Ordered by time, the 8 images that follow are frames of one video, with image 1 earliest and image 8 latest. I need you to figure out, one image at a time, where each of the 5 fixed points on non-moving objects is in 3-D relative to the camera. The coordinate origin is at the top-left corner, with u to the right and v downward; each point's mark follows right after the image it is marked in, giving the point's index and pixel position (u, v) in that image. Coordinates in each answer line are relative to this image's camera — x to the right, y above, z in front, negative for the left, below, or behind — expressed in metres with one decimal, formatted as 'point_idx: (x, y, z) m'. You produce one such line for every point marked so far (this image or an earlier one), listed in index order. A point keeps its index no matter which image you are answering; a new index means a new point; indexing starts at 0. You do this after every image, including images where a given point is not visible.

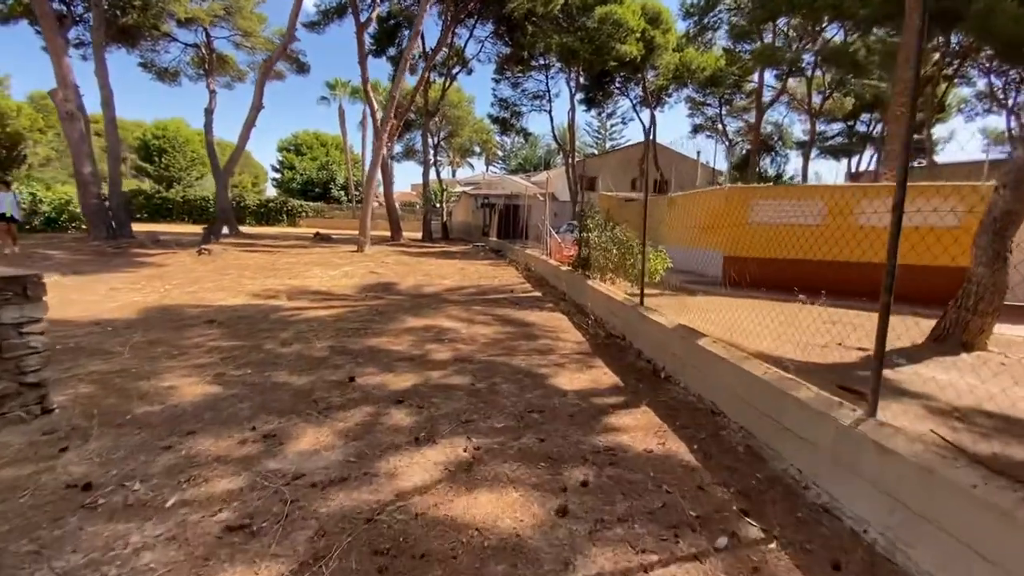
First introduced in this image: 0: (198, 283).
0: (-5.5, +0.1, +8.4) m
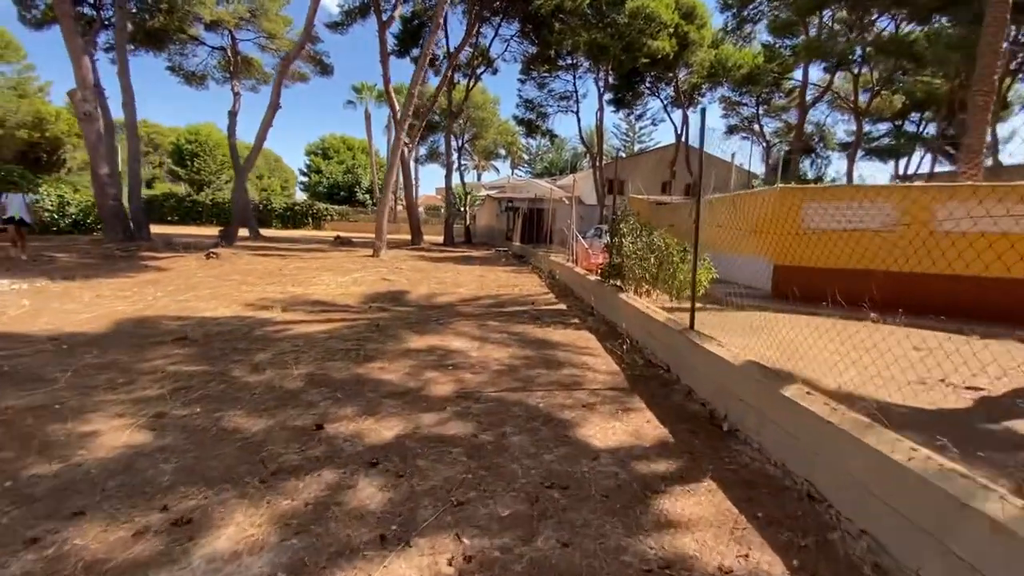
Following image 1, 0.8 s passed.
0: (-5.2, 0.0, +7.7) m
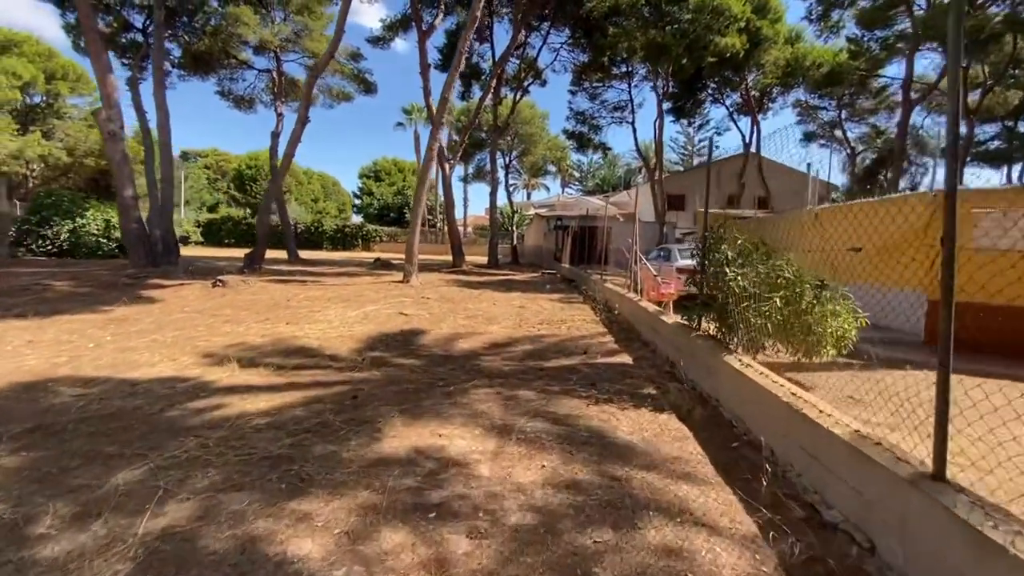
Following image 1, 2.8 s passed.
0: (-4.6, -0.6, +6.2) m
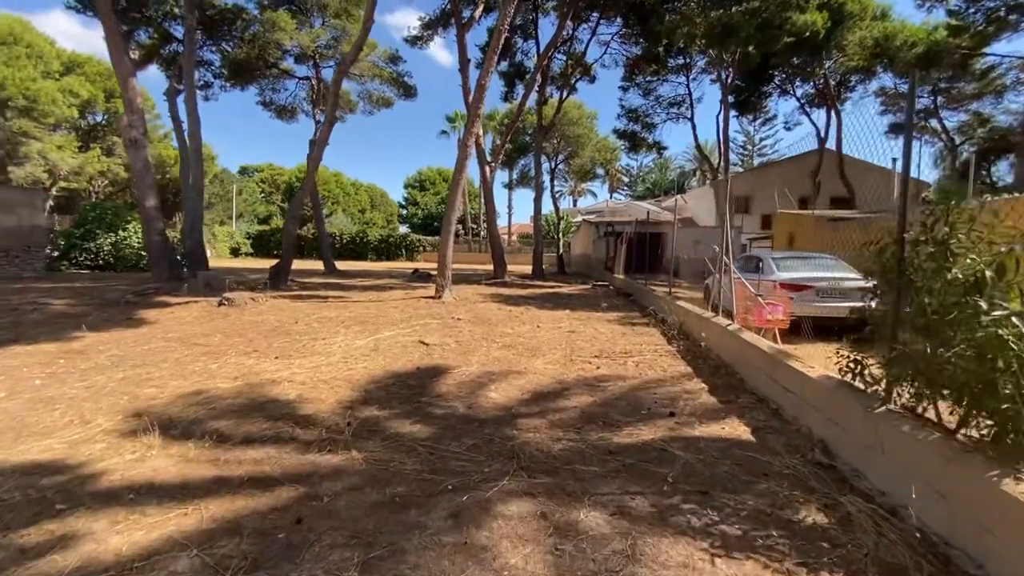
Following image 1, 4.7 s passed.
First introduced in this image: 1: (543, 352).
0: (-4.1, -0.8, +4.9) m
1: (+0.4, -0.8, +6.2) m
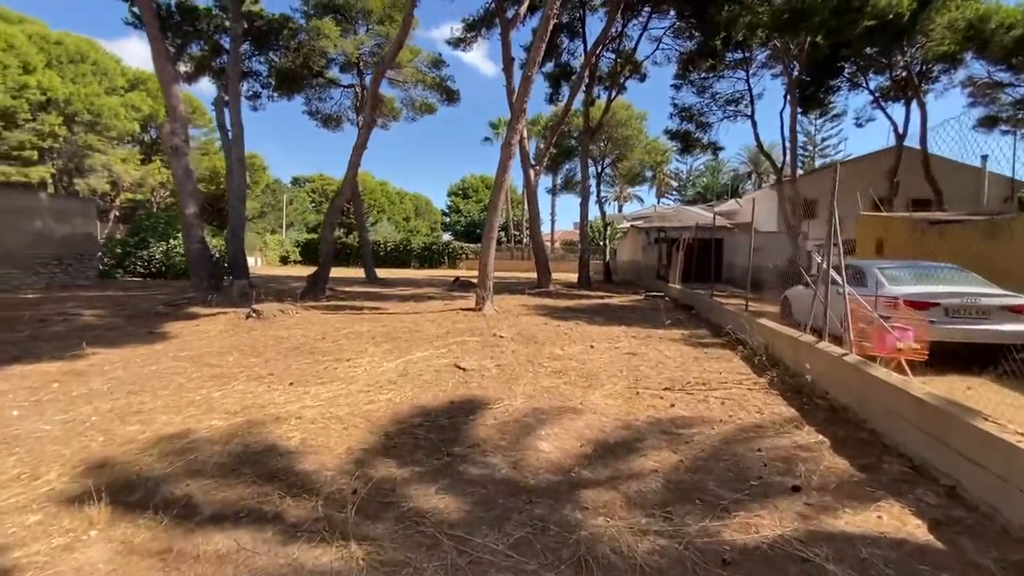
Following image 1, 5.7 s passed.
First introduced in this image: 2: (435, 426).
0: (-3.7, -1.0, +4.2) m
1: (+1.0, -1.0, +5.2) m
2: (-0.6, -1.1, +3.8) m
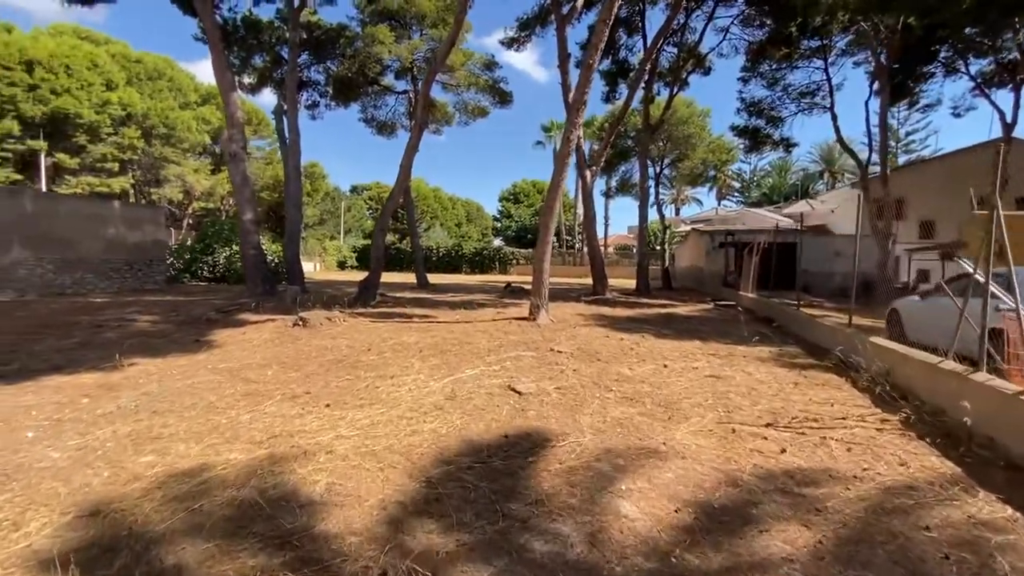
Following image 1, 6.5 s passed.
0: (-3.1, -1.0, +3.8) m
1: (+1.5, -1.1, +4.3) m
2: (-0.2, -1.2, +3.1) m
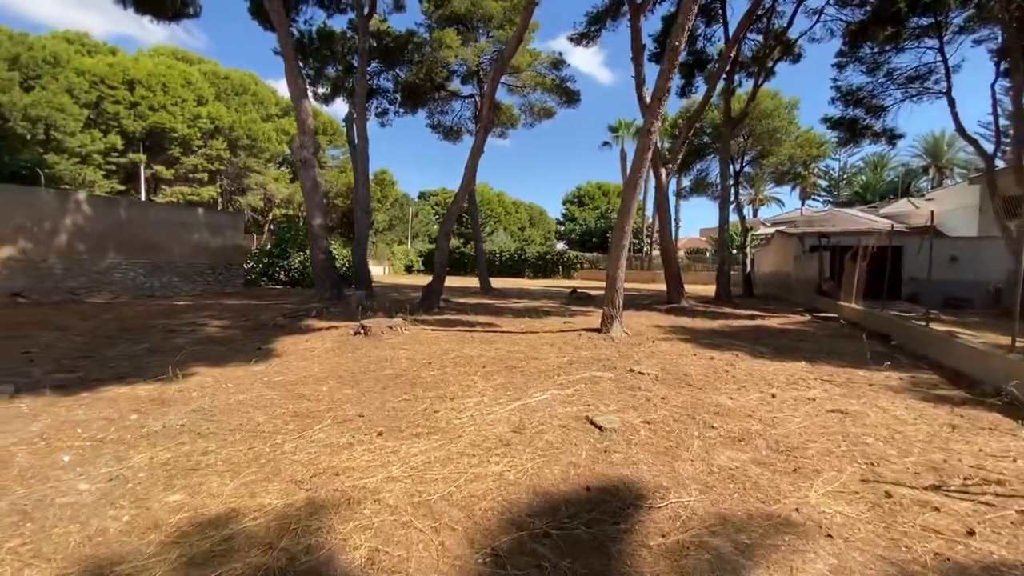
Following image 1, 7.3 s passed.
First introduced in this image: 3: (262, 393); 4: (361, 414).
0: (-2.6, -1.1, +3.5) m
1: (+2.1, -1.2, +3.4) m
2: (+0.3, -1.3, +2.4) m
3: (-2.5, -1.0, +4.8) m
4: (-1.3, -1.1, +4.2) m
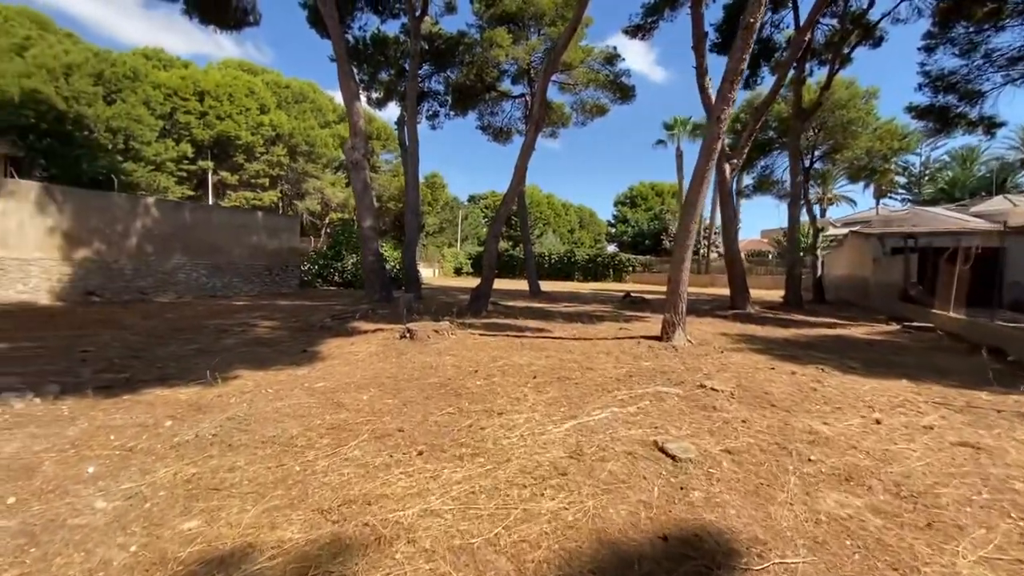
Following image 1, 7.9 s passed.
0: (-2.2, -1.1, +3.3) m
1: (+2.5, -1.3, +2.7) m
2: (+0.5, -1.3, +1.9) m
3: (-2.0, -1.0, +4.6) m
4: (-0.9, -1.1, +3.9) m
